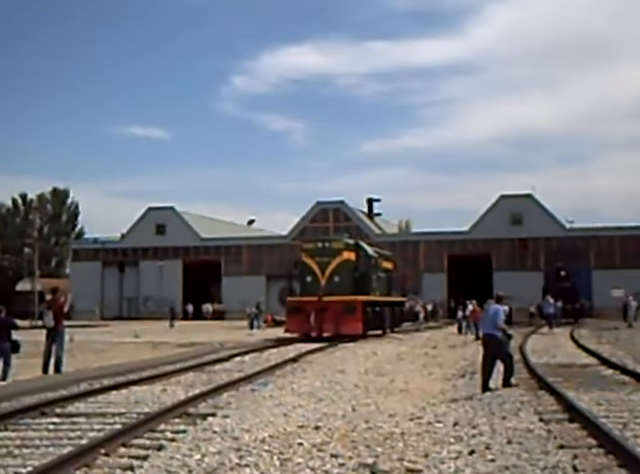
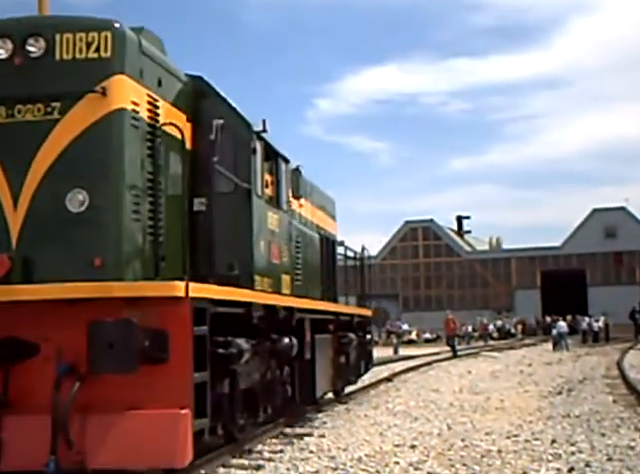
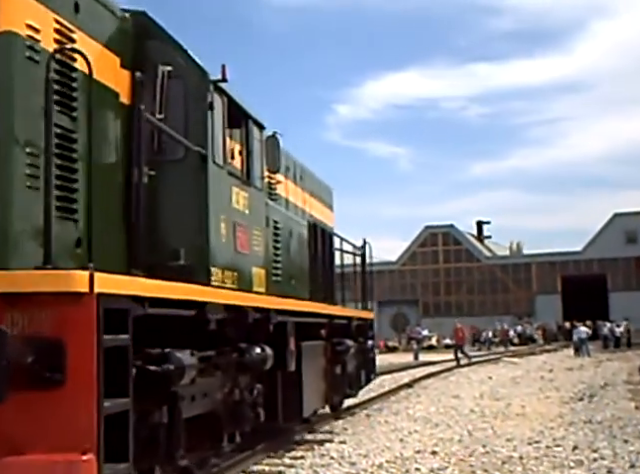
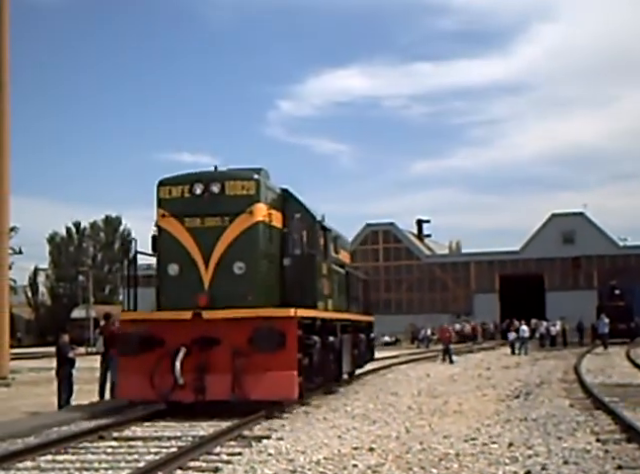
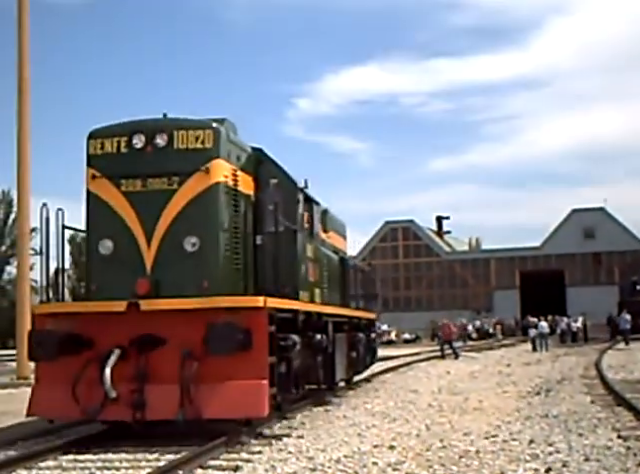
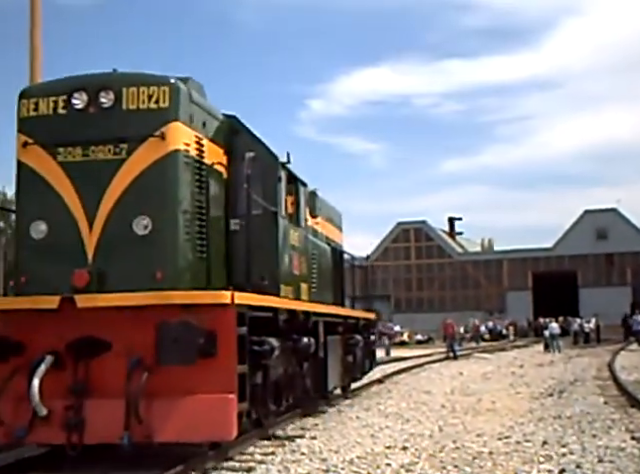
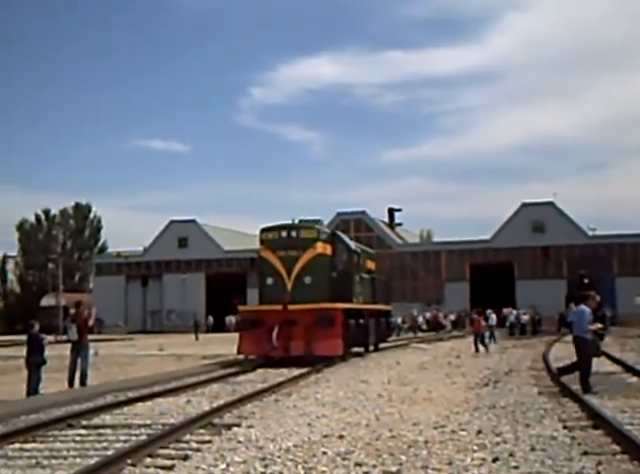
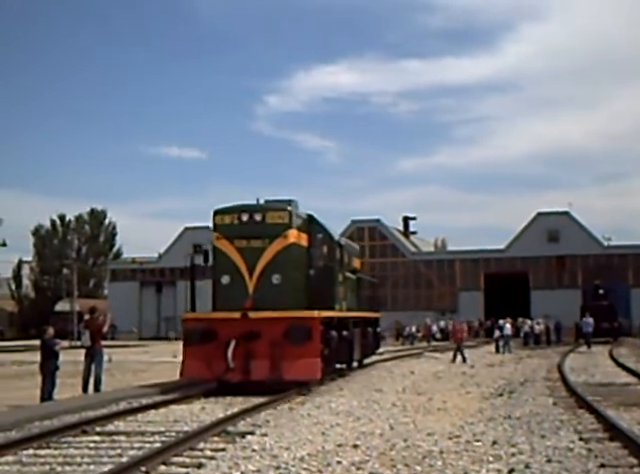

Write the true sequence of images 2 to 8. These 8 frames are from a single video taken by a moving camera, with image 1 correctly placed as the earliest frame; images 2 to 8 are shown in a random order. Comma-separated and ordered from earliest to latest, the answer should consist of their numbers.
7, 8, 4, 5, 6, 2, 3
